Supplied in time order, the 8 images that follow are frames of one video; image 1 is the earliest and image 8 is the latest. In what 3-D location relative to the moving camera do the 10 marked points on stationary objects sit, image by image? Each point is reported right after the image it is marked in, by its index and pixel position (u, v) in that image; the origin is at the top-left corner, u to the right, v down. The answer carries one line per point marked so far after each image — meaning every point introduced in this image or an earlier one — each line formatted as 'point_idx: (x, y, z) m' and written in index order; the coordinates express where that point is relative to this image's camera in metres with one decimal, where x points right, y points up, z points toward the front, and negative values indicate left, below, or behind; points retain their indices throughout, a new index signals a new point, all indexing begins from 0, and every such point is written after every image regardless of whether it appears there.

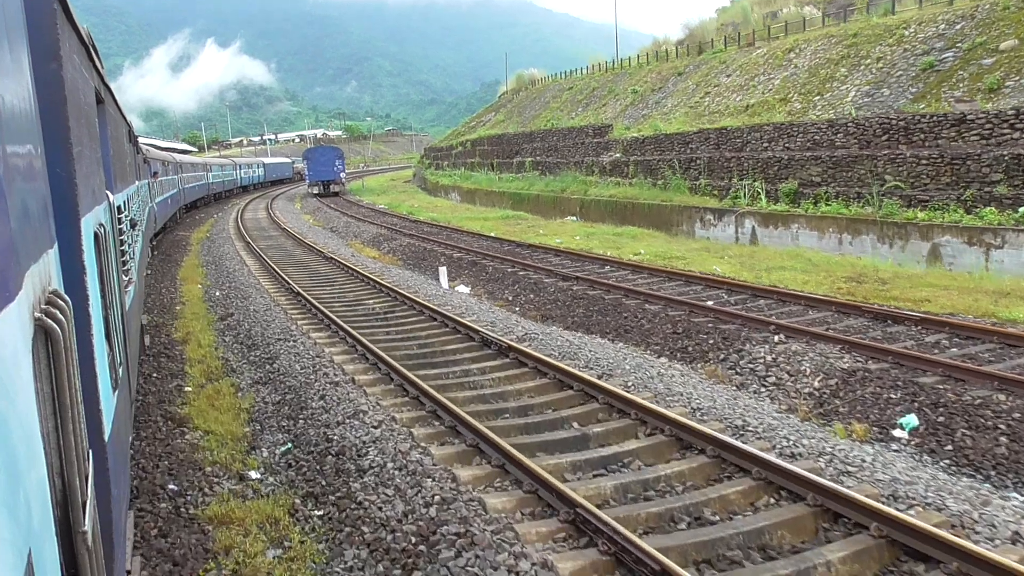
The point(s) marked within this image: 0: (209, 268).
0: (-6.4, +0.5, +19.8) m
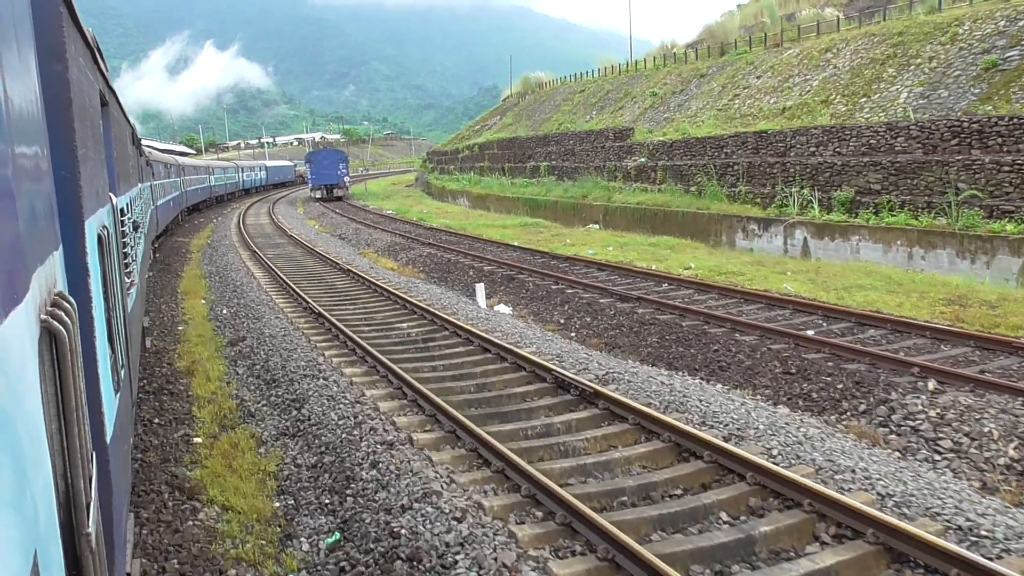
0: (-5.8, +0.2, +18.1) m
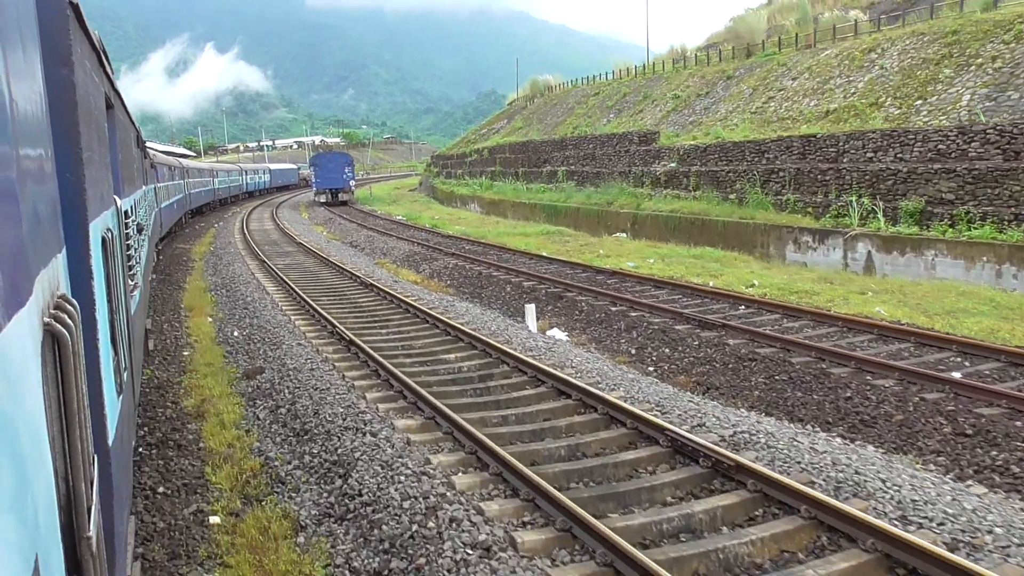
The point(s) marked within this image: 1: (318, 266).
0: (-5.1, -0.1, +16.4) m
1: (-4.1, +0.5, +19.9) m
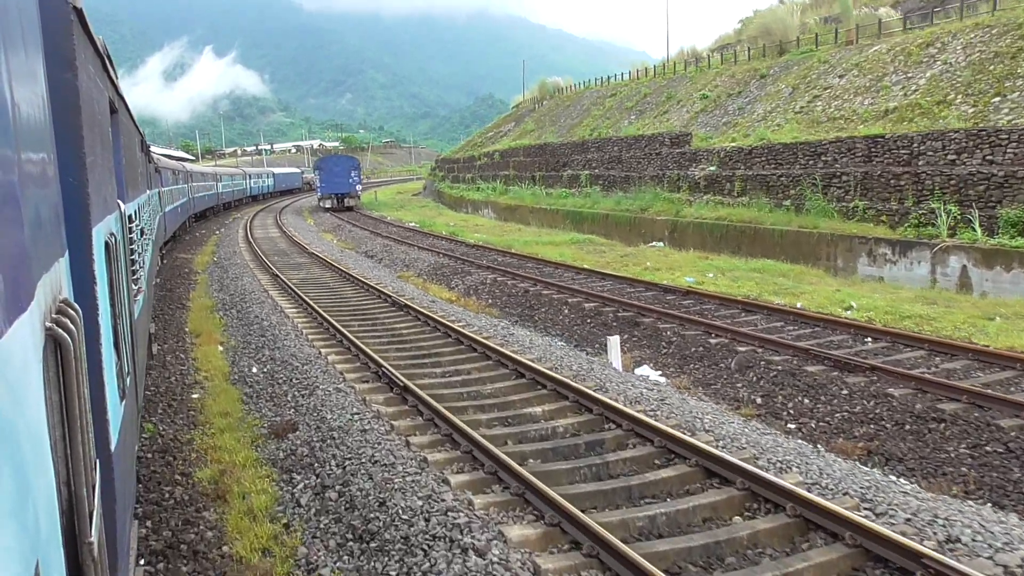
0: (-4.3, -0.4, +14.4) m
1: (-3.3, +0.2, +17.8) m
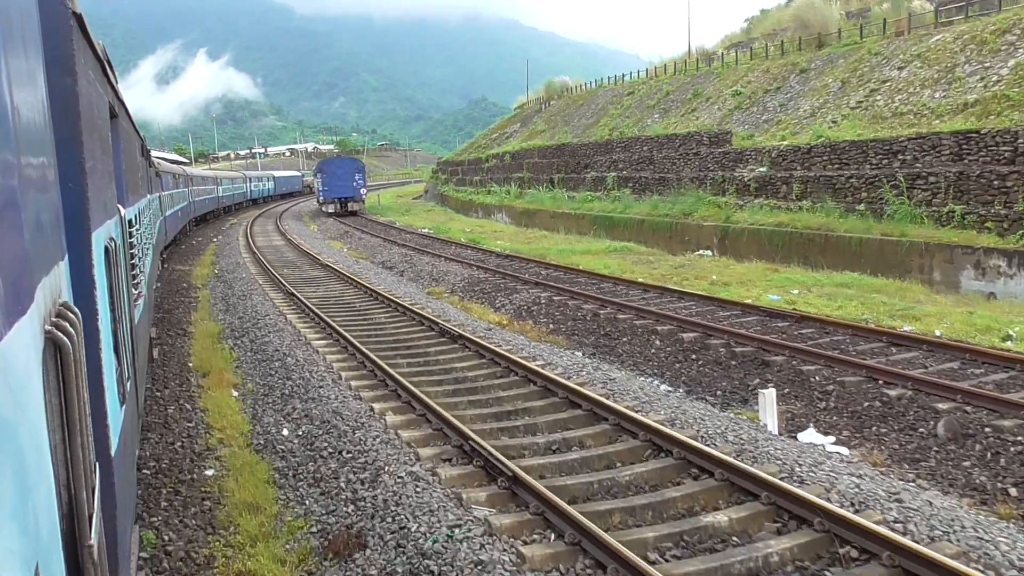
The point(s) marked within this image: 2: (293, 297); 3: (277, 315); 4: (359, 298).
0: (-3.5, -0.7, +12.0) m
1: (-2.5, -0.2, +15.5) m
2: (-3.7, -0.1, +15.6) m
3: (-3.4, -0.4, +13.8) m
4: (-2.6, -0.2, +15.6) m
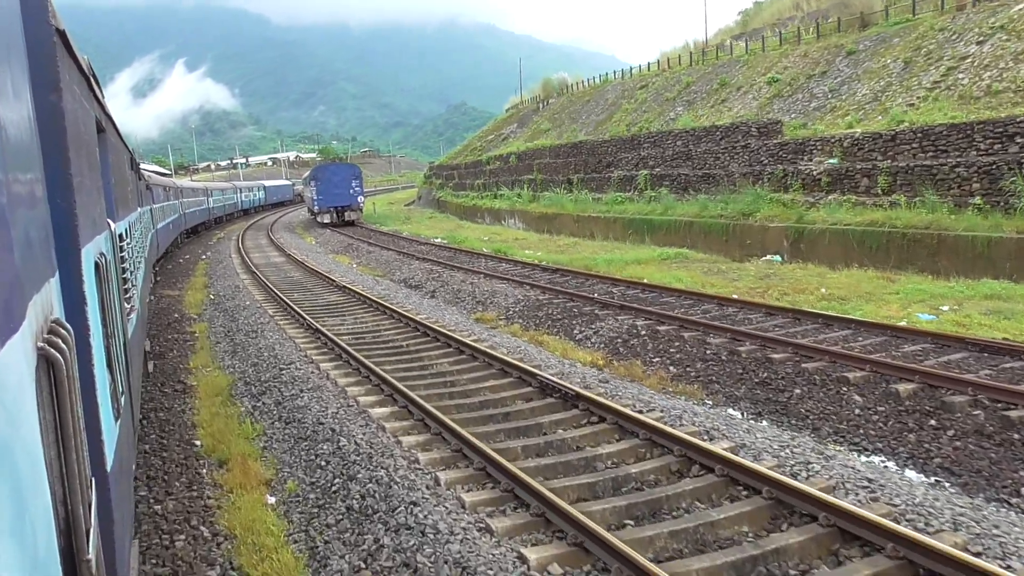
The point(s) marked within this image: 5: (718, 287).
0: (-2.4, -1.1, +9.0) m
1: (-1.5, -0.6, +12.4) m
2: (-2.6, -0.6, +12.6) m
3: (-2.4, -0.8, +10.7) m
4: (-1.5, -0.6, +12.5) m
5: (+3.4, 0.0, +15.5) m
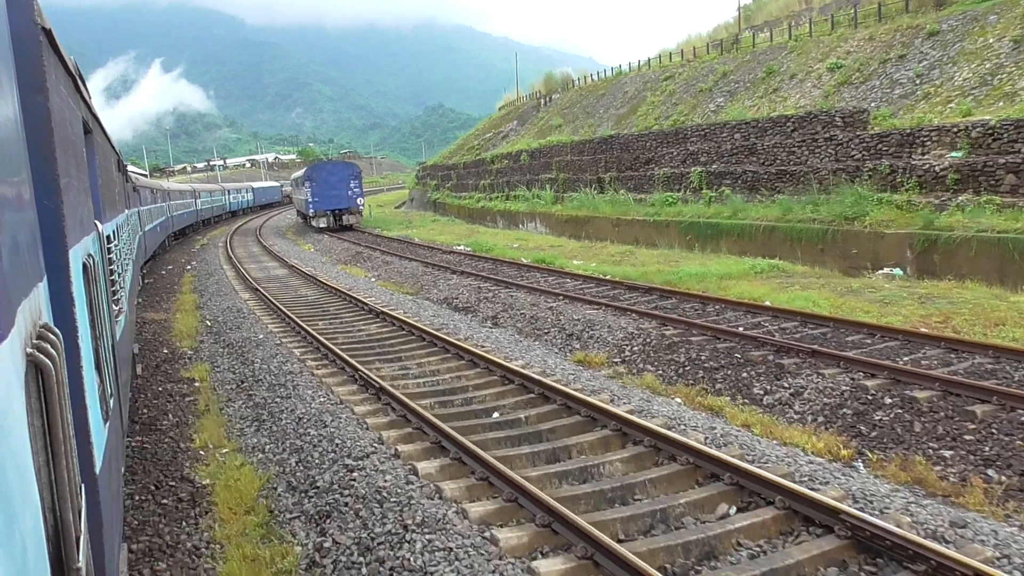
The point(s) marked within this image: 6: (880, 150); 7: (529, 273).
0: (-1.0, -1.5, +5.3) m
1: (-0.1, -0.9, +8.8) m
2: (-1.3, -0.9, +8.9) m
3: (-1.0, -1.2, +7.0) m
4: (-0.2, -0.9, +8.9) m
5: (+4.6, -0.3, +12.0) m
6: (+7.7, +2.8, +19.5) m
7: (+0.3, +0.3, +18.1) m
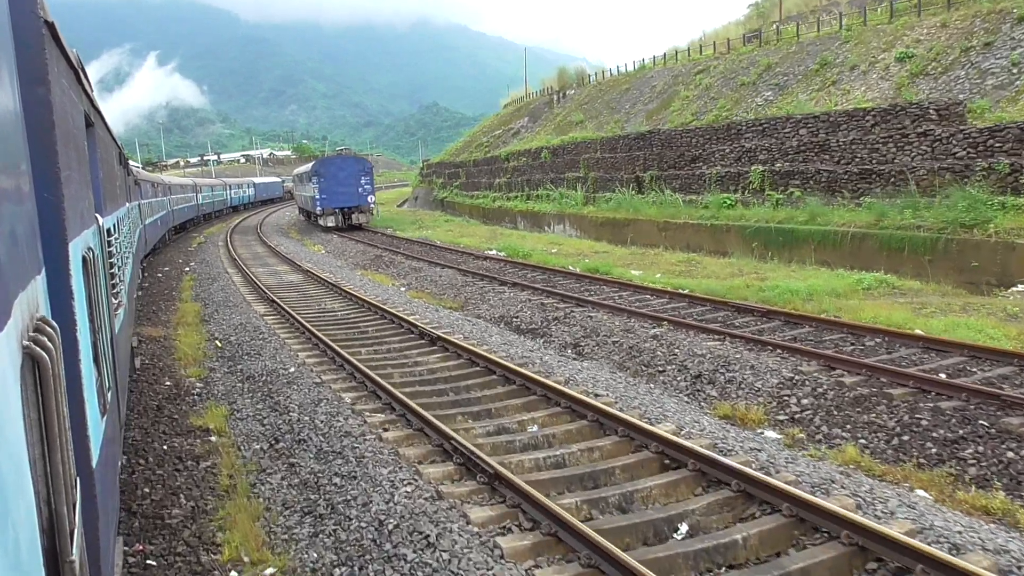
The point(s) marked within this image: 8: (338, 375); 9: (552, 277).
0: (+0.1, -1.7, +2.7) m
1: (+0.9, -1.2, +6.2) m
2: (-0.3, -1.2, +6.3) m
3: (+0.1, -1.4, +4.4) m
4: (+0.8, -1.2, +6.3) m
5: (+5.7, -0.6, +9.4) m
6: (+8.7, +2.5, +16.9) m
7: (+1.3, 0.0, +15.5) m
8: (-1.7, -0.9, +9.4) m
9: (+0.7, +0.2, +17.1) m
